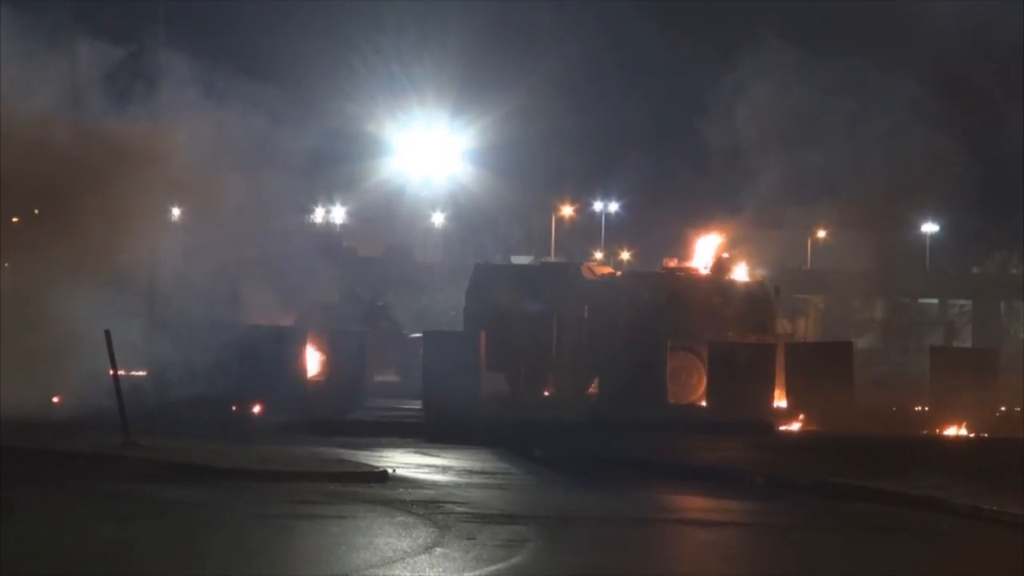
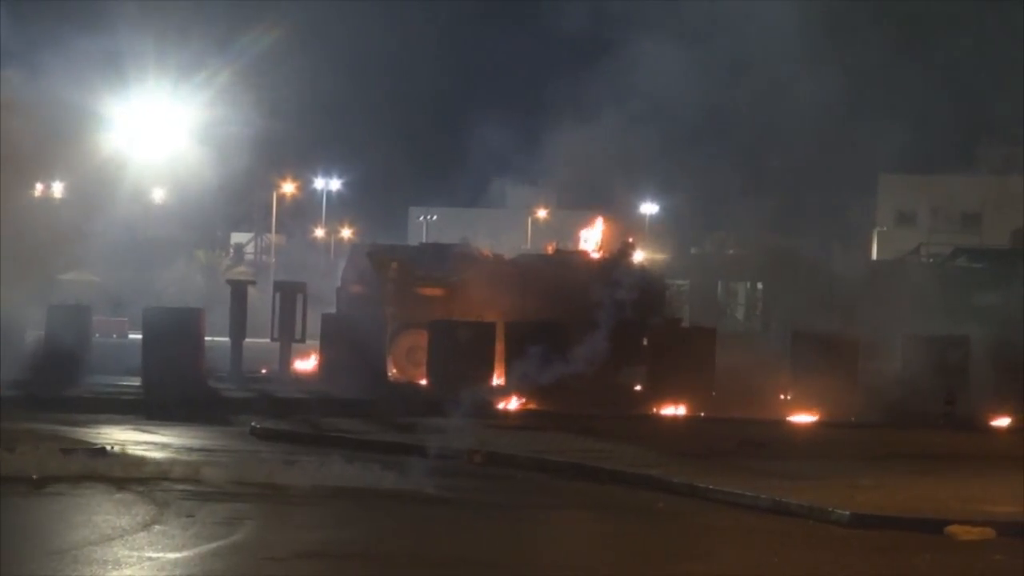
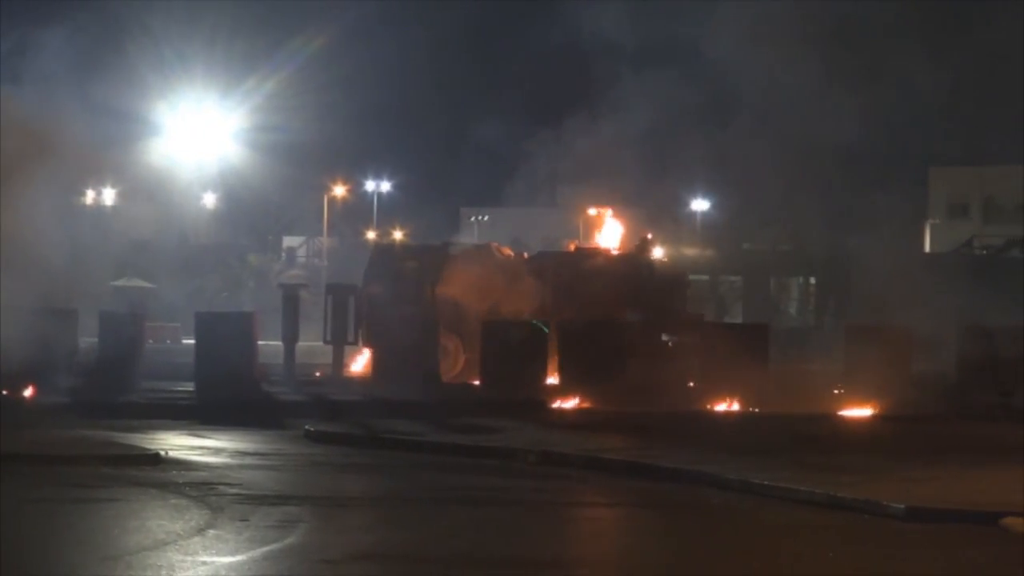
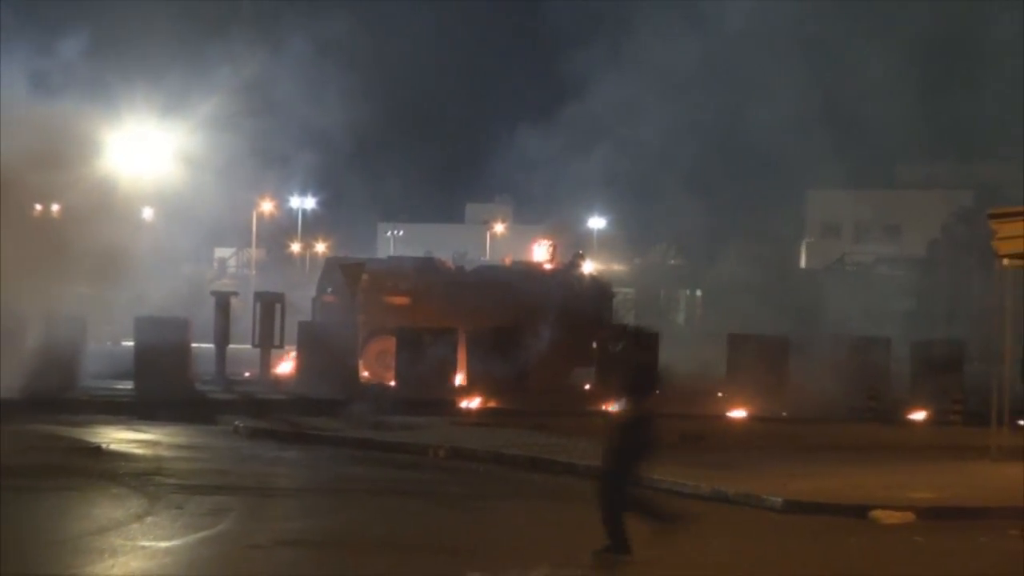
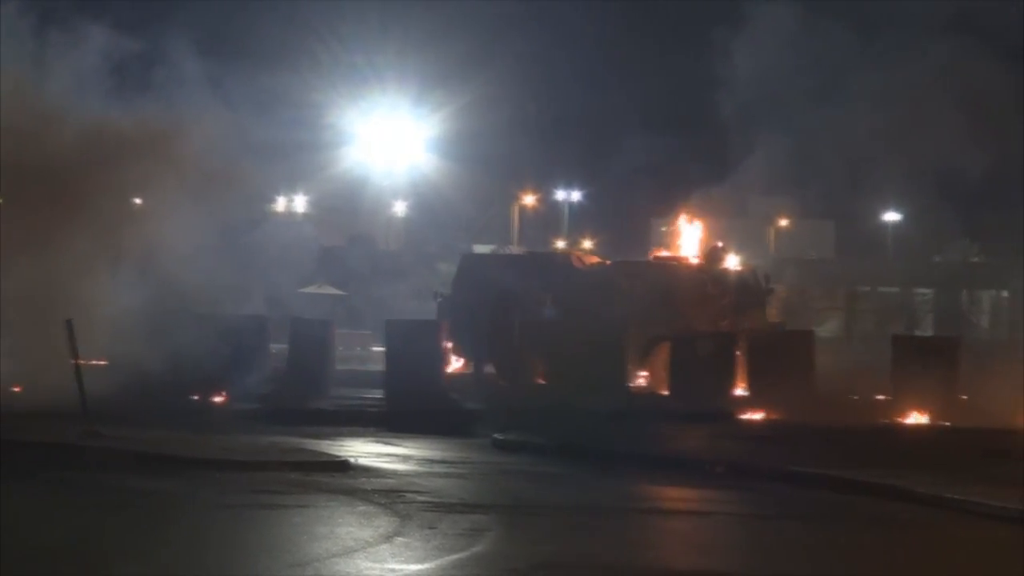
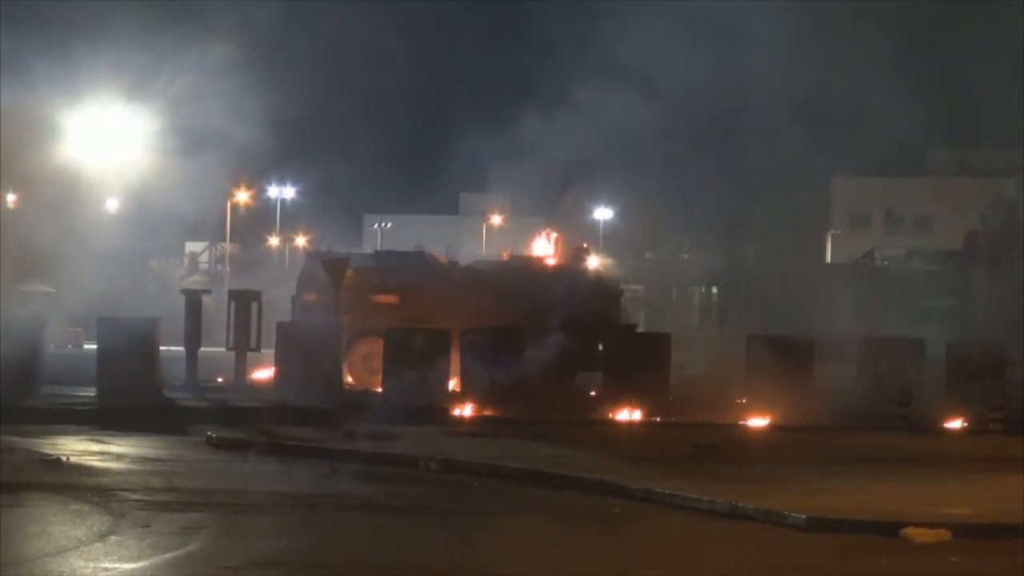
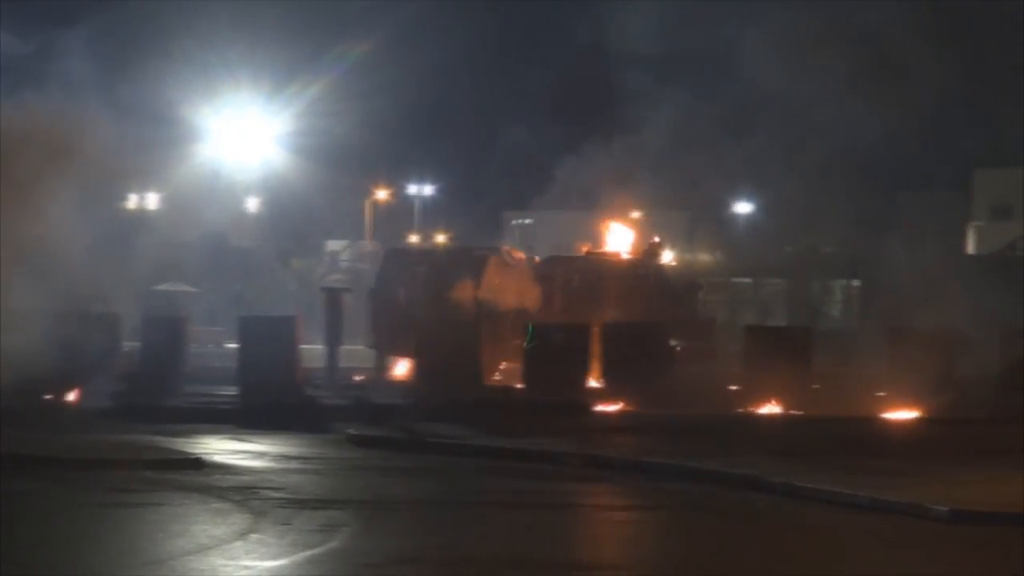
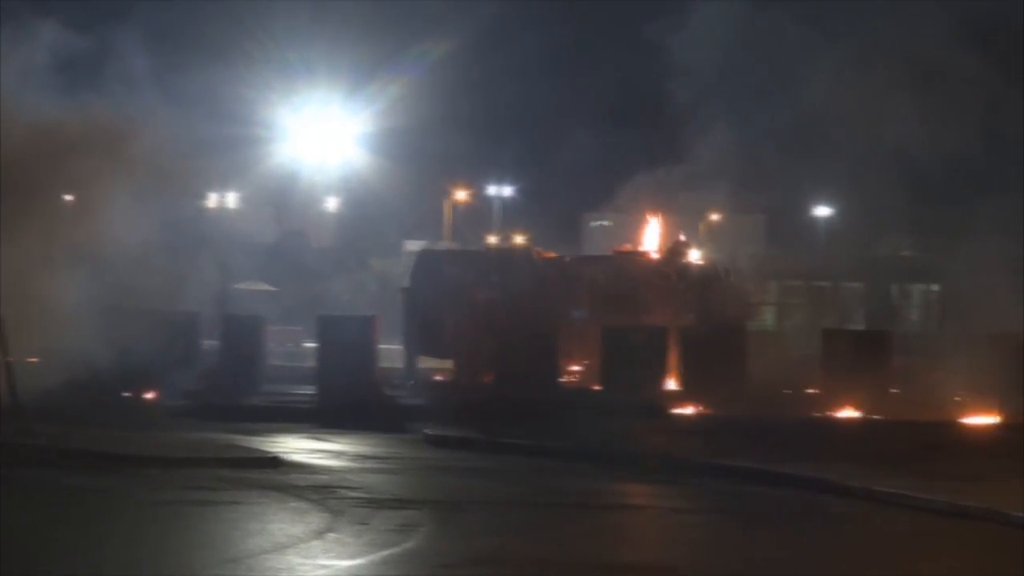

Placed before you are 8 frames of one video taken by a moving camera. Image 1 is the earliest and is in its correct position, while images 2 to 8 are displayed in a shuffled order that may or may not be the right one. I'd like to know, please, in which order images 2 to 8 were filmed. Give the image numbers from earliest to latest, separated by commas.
5, 8, 7, 3, 2, 6, 4
